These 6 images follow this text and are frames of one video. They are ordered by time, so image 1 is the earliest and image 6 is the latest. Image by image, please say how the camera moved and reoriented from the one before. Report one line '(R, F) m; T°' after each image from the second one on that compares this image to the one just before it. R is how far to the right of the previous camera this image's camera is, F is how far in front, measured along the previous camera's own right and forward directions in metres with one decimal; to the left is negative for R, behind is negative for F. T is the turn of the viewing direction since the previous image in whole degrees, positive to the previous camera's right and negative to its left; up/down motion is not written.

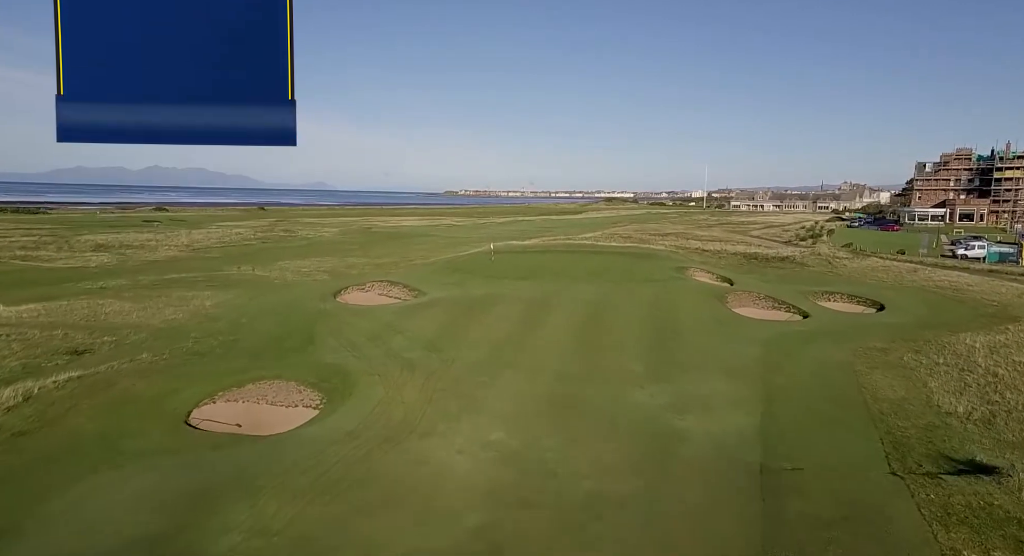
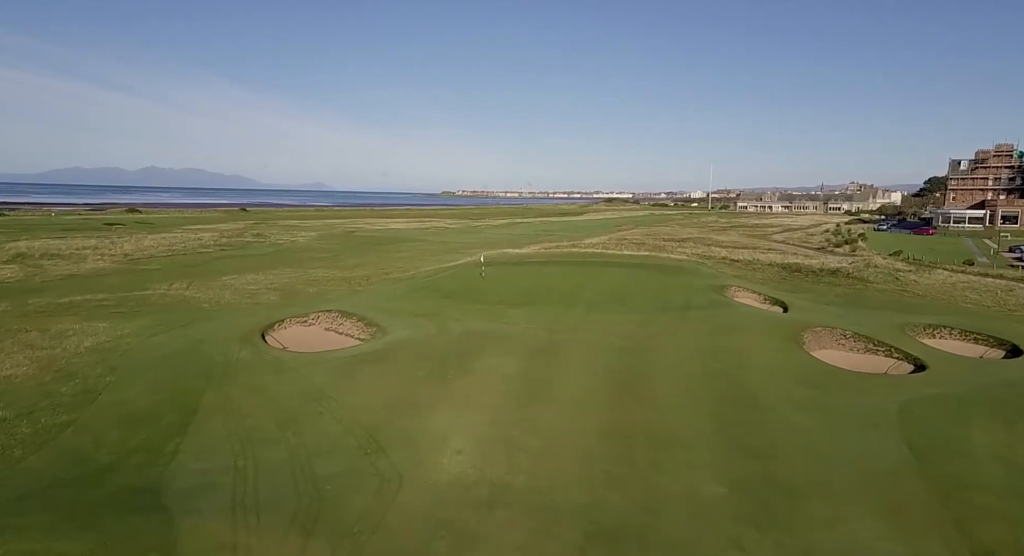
(+0.2, +6.4) m; 0°
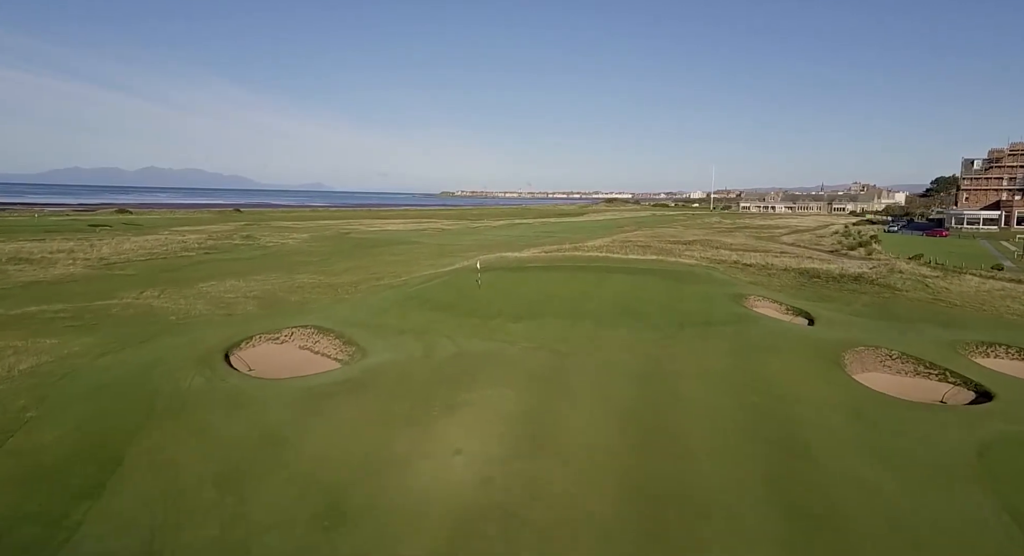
(0.0, +2.1) m; 0°
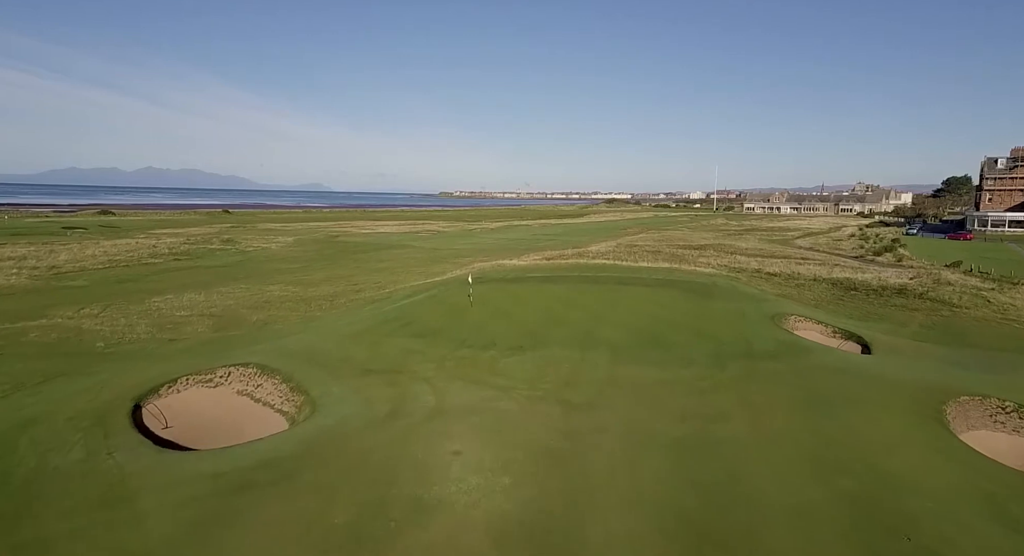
(+0.1, +3.5) m; 0°
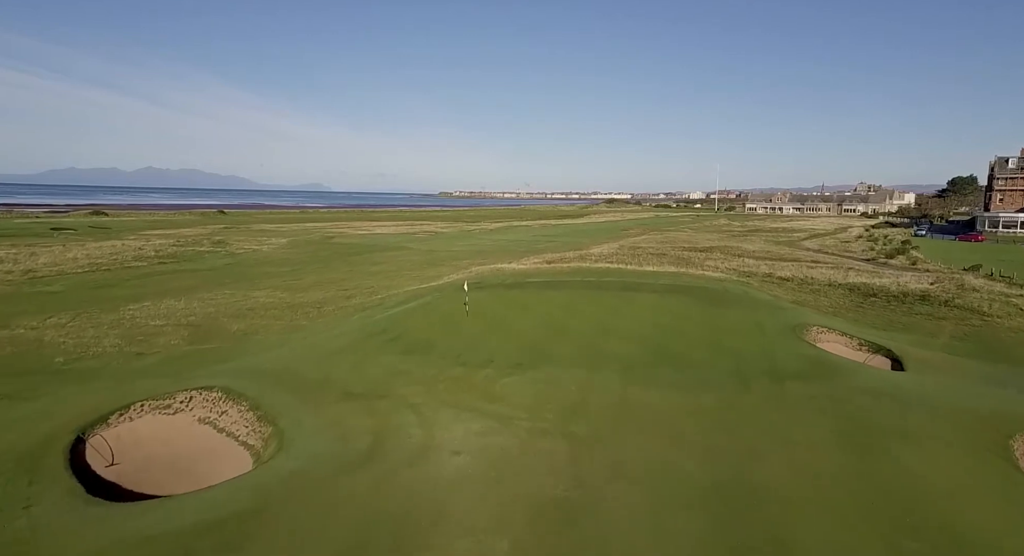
(0.0, +1.5) m; 0°
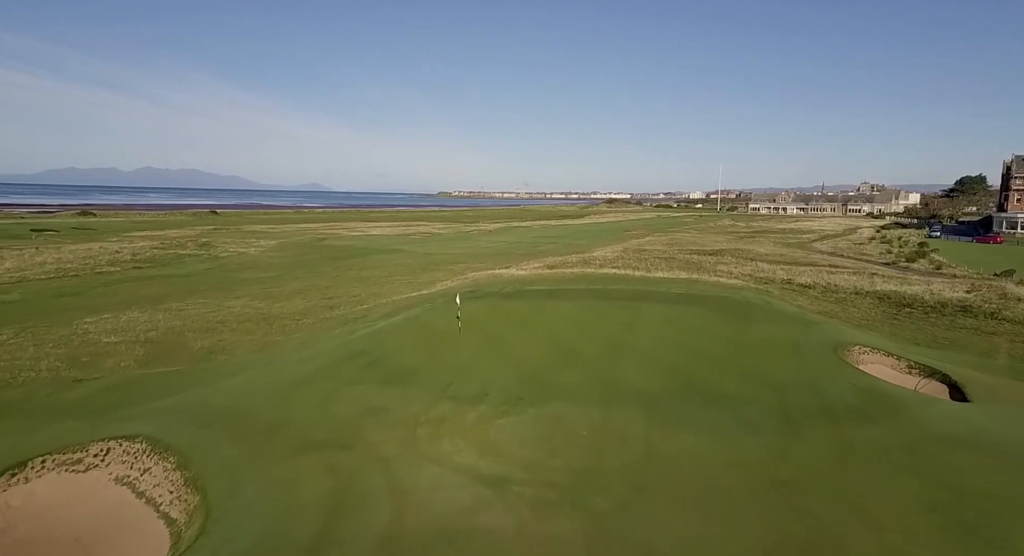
(0.0, +2.3) m; 0°
